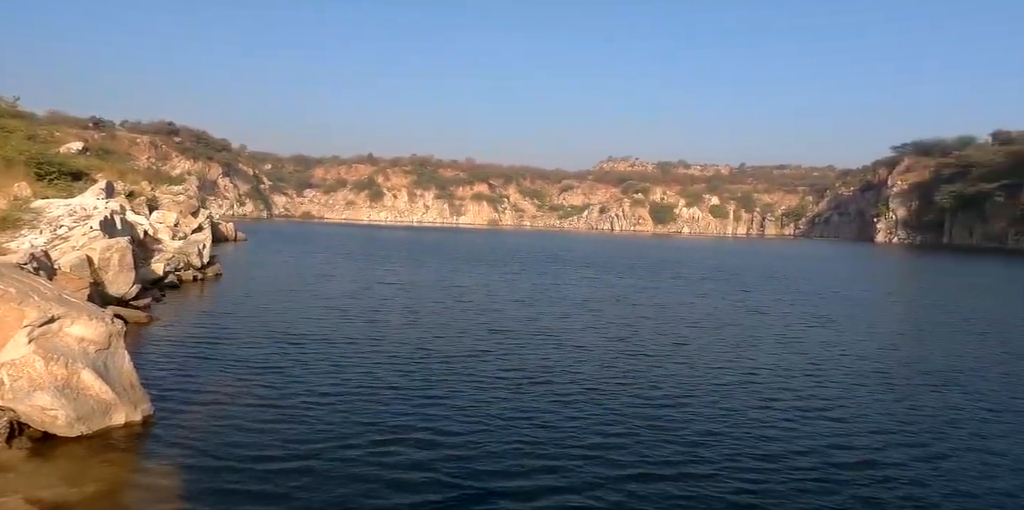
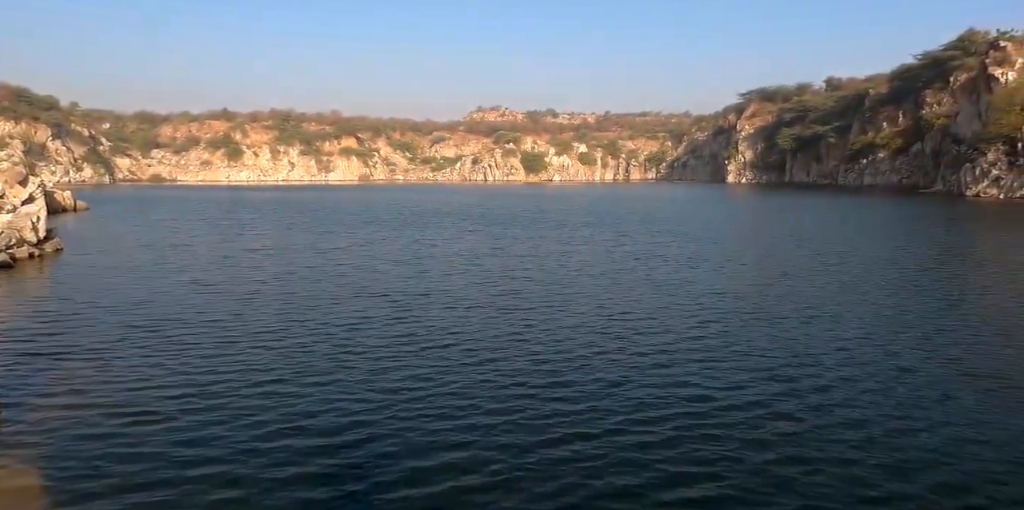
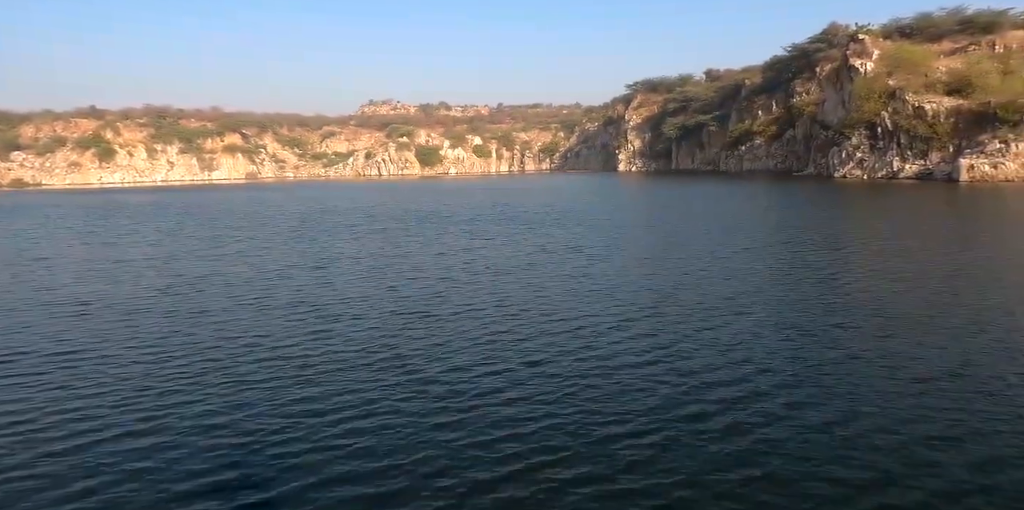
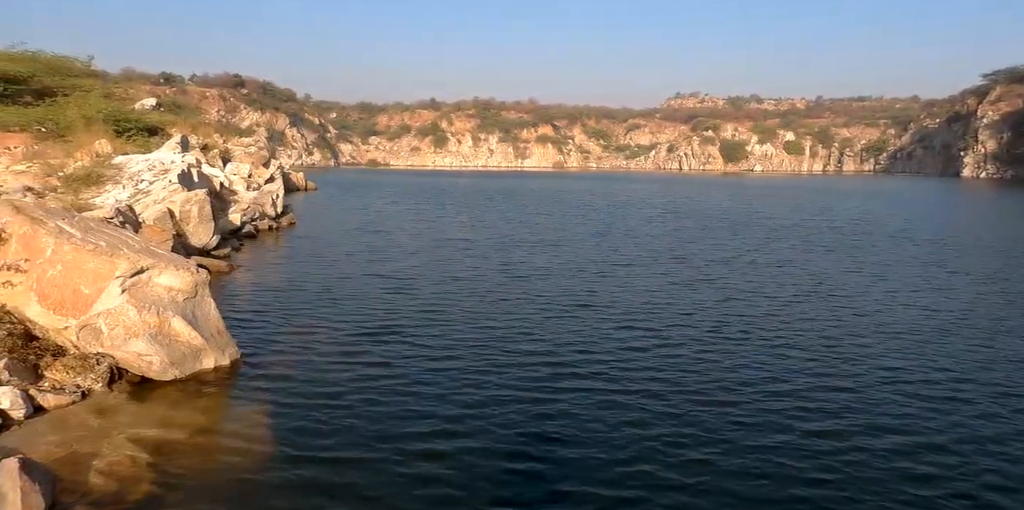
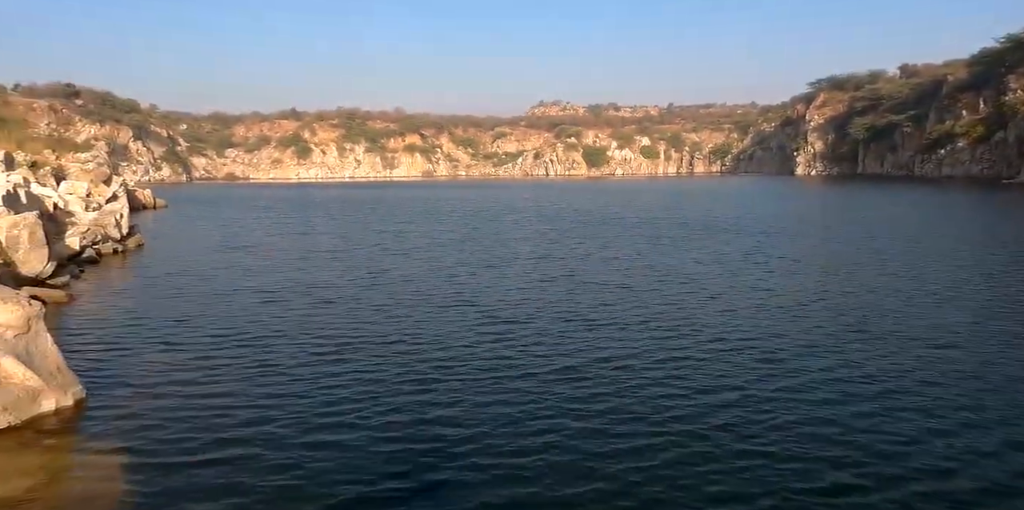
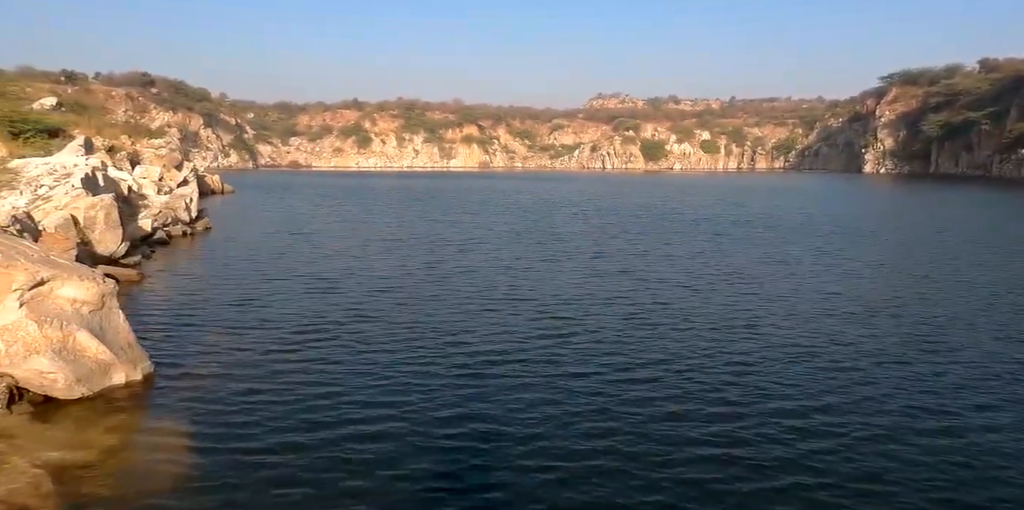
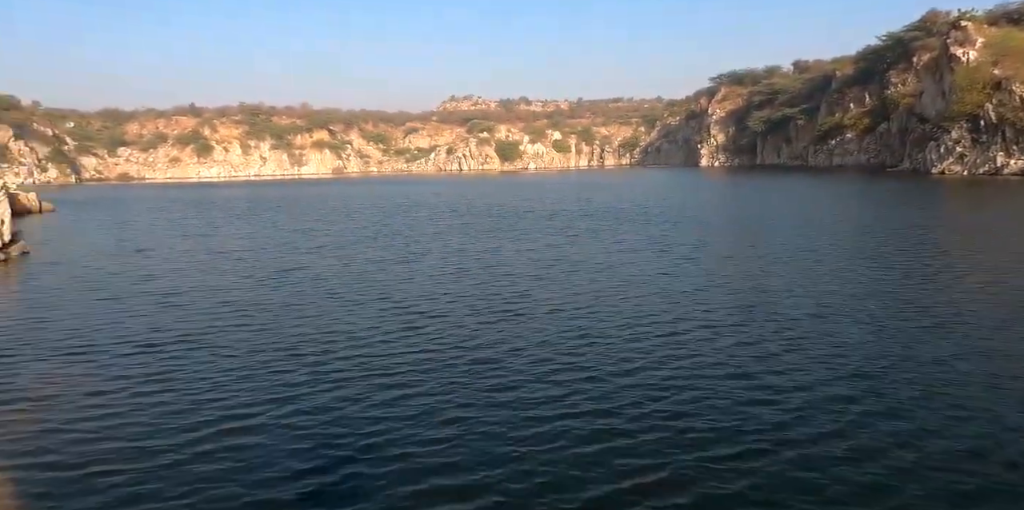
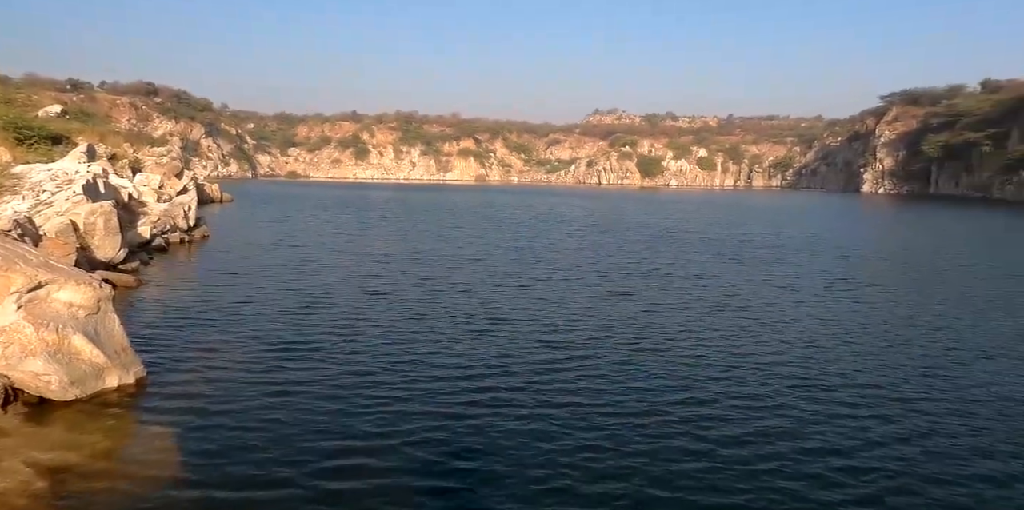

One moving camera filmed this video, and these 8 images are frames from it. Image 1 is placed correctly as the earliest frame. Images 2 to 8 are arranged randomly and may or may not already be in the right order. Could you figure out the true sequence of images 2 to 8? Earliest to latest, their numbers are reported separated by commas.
2, 3, 7, 5, 6, 4, 8
